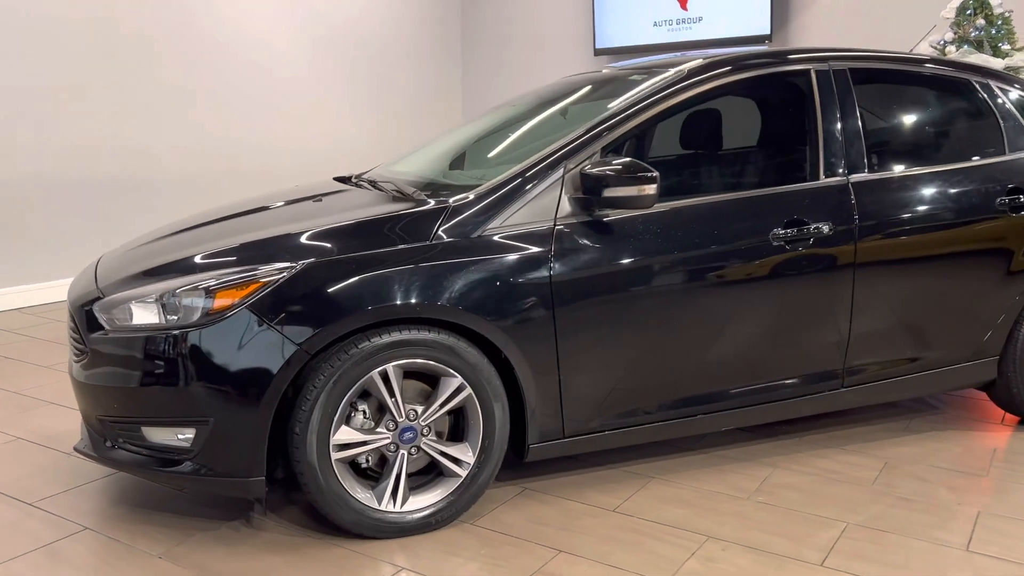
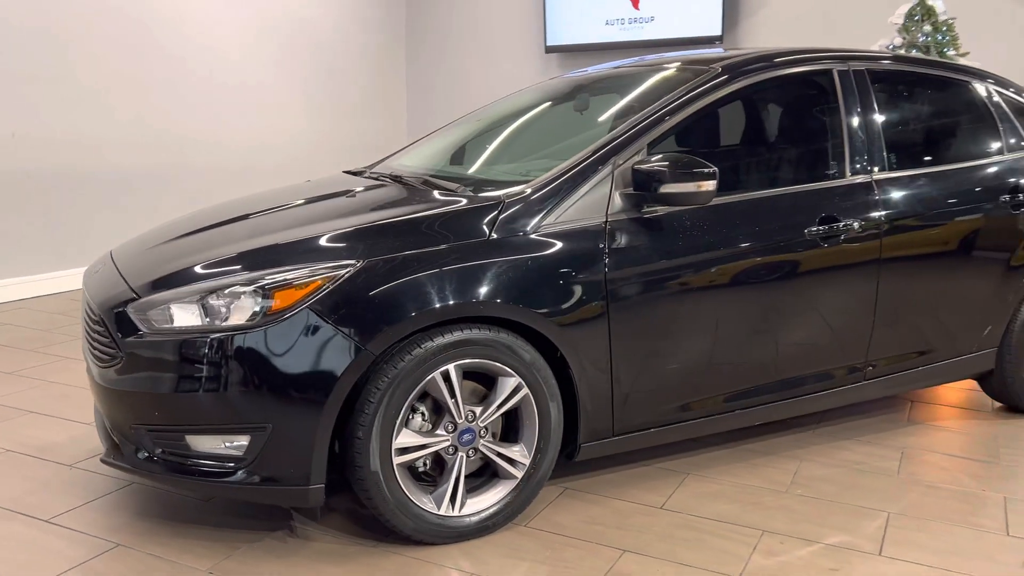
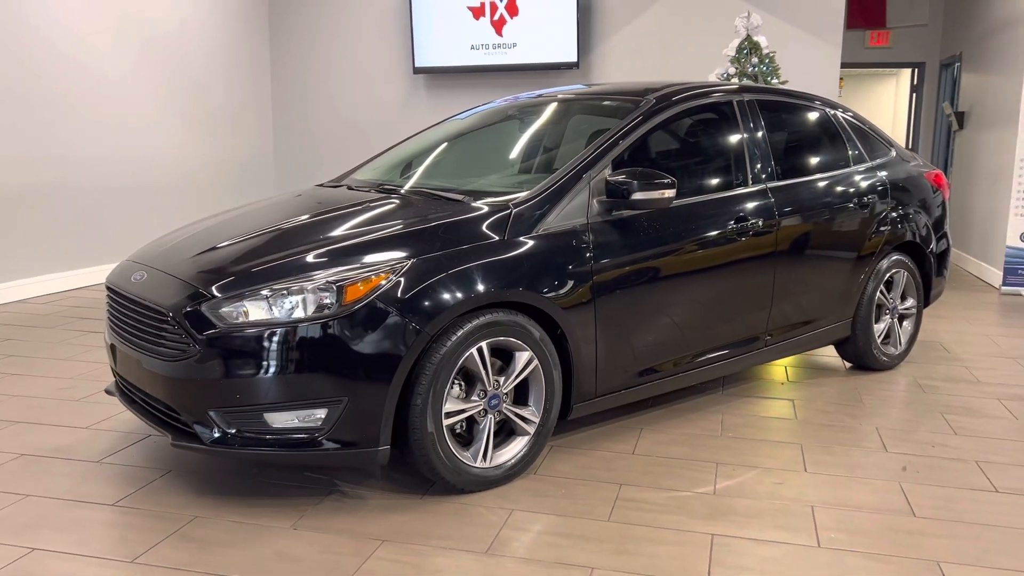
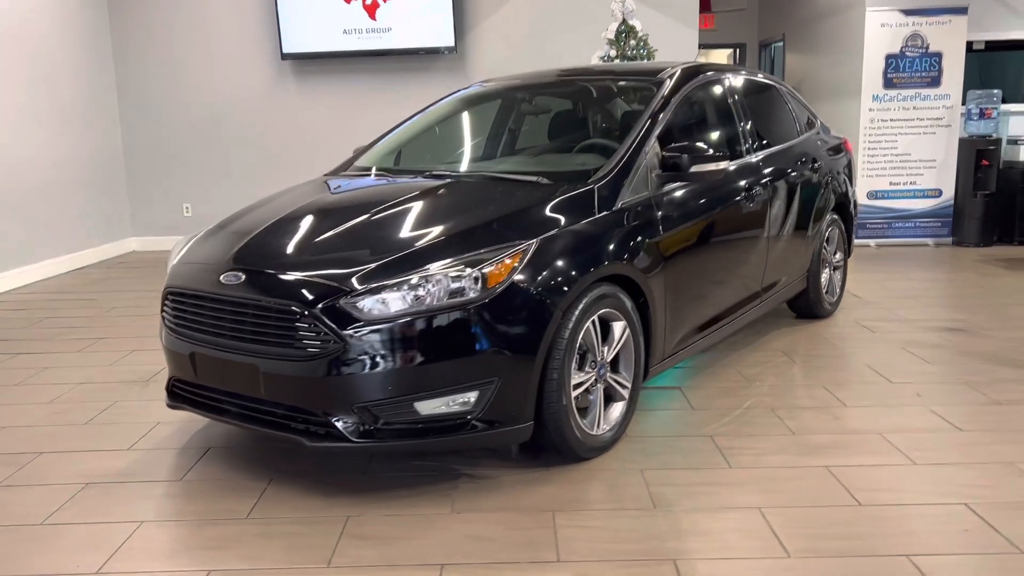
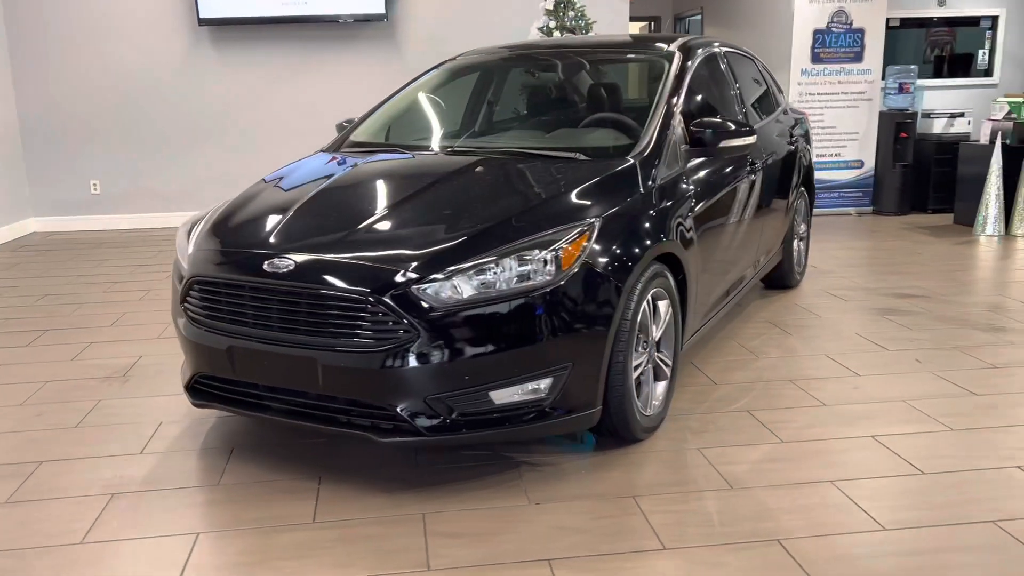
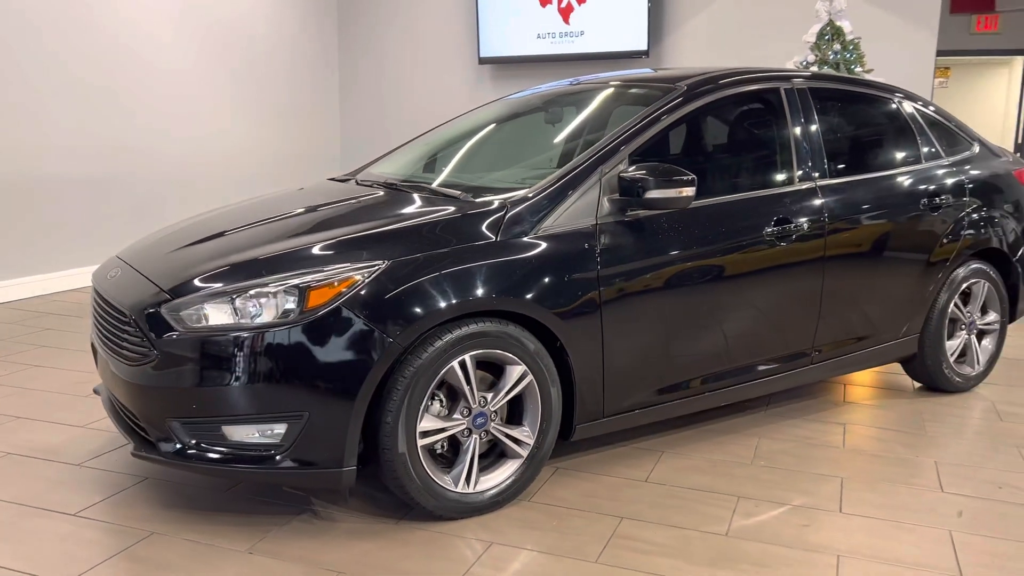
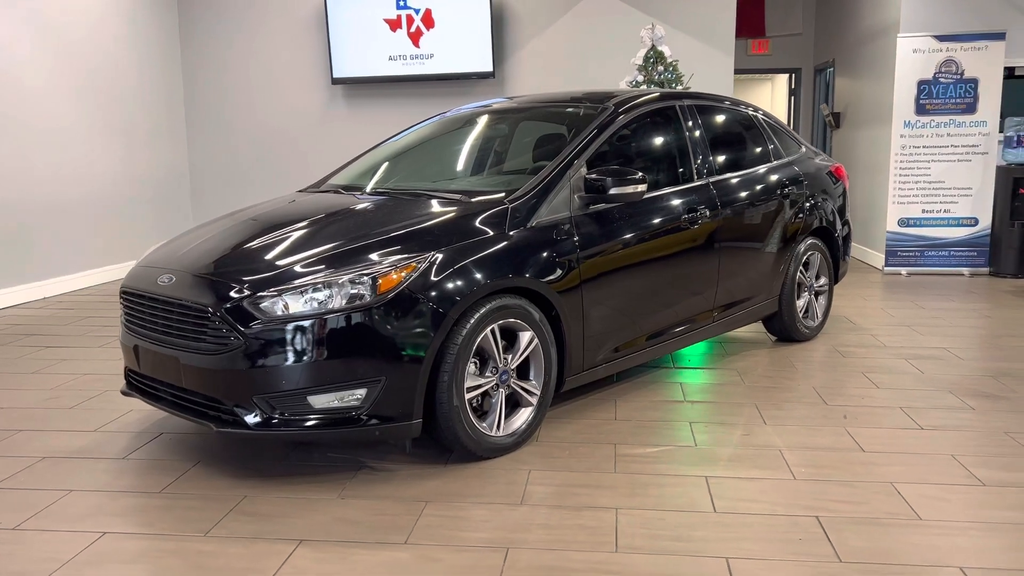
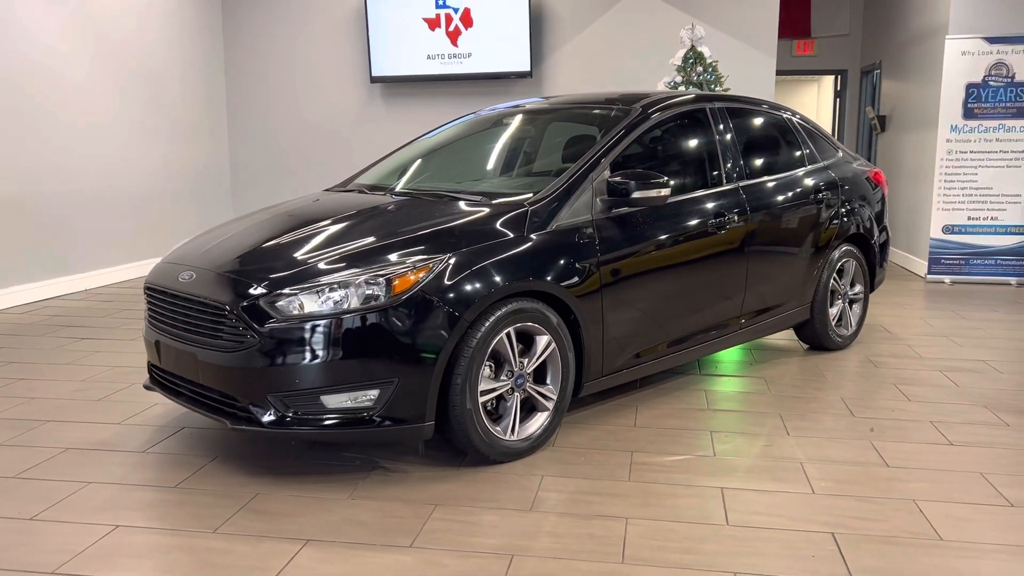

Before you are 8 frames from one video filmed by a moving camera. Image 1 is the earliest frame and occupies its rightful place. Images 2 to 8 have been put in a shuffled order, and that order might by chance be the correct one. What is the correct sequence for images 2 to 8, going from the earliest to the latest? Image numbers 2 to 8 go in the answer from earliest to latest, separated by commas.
2, 6, 3, 8, 7, 4, 5
